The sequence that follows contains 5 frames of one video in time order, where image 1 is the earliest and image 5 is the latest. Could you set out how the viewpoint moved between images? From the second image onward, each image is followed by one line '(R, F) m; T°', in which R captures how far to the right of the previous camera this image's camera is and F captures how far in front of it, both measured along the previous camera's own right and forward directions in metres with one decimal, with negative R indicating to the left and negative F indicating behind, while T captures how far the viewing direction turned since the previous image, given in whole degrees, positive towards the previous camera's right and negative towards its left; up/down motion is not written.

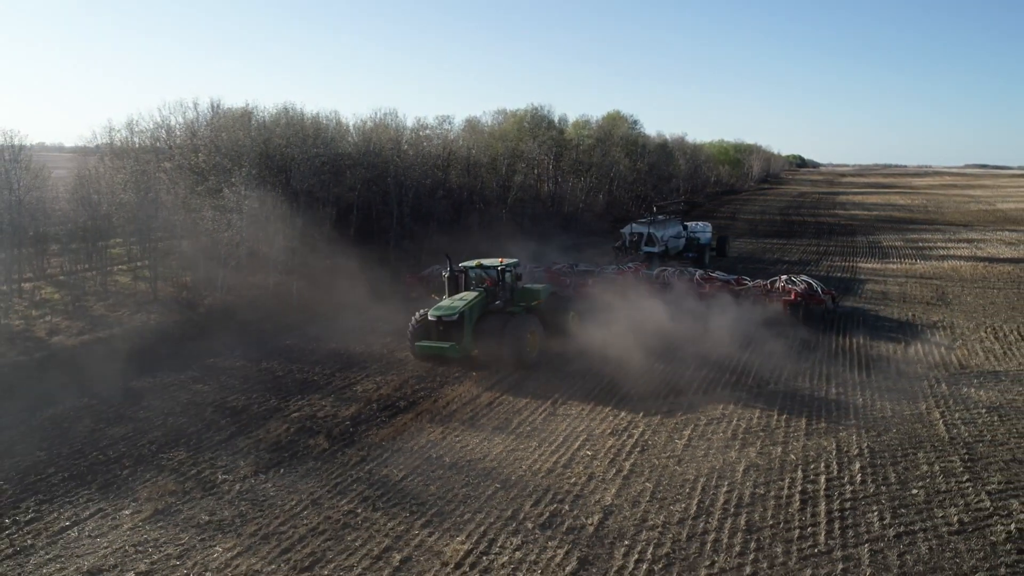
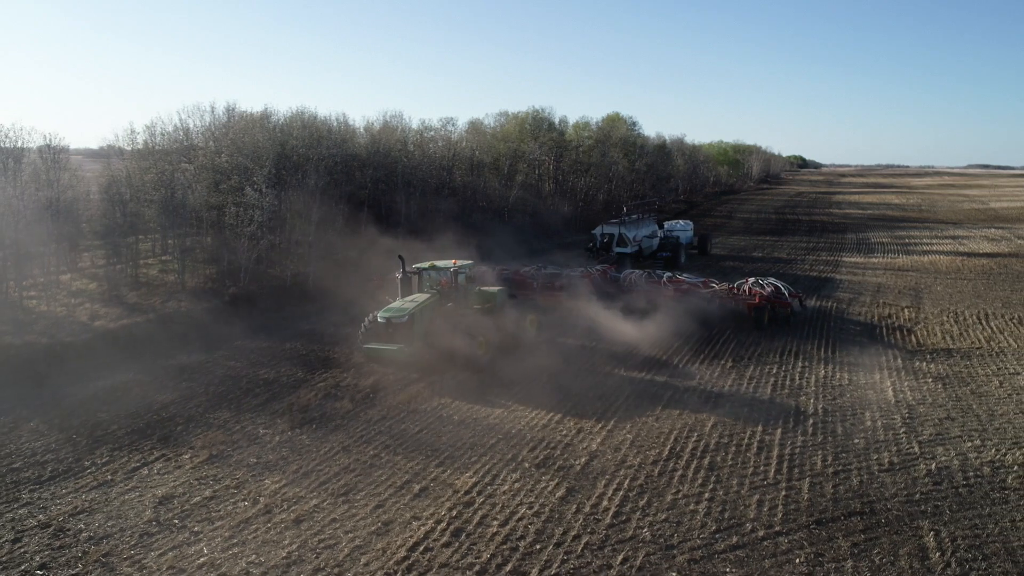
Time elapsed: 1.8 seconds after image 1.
(0.0, -1.3) m; 0°
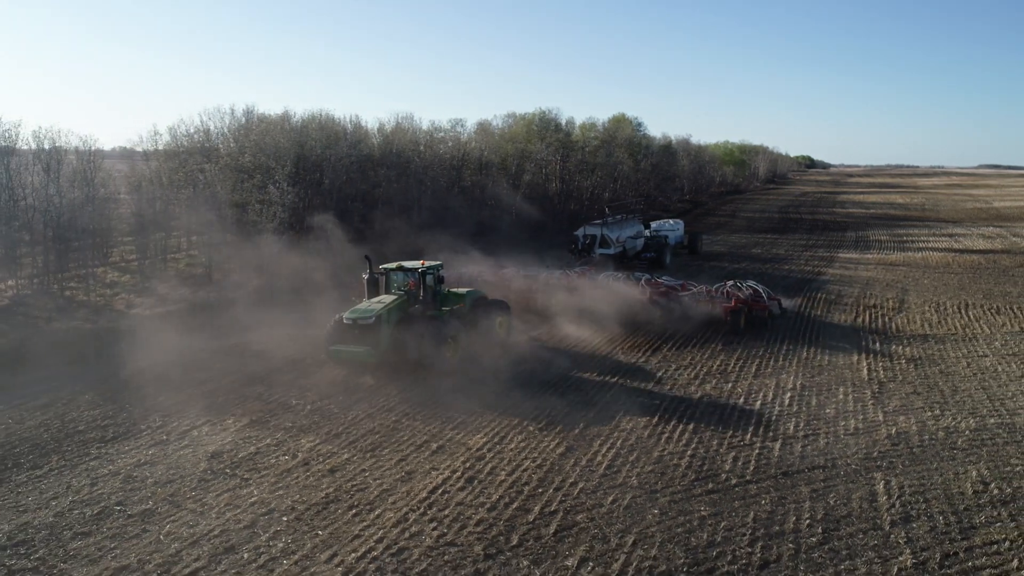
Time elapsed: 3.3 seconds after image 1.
(0.0, -1.1) m; -1°
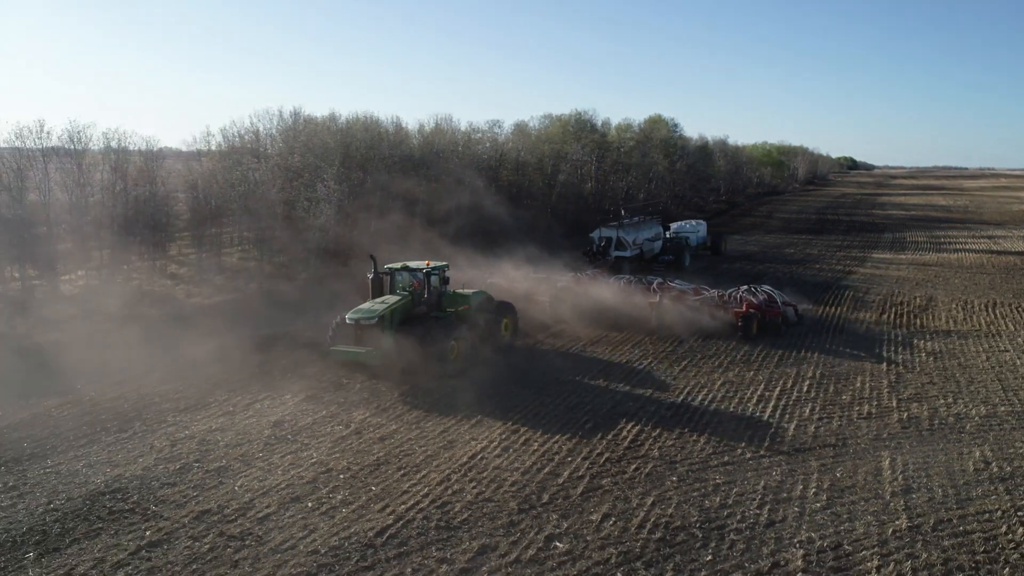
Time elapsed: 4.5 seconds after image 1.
(0.0, -0.8) m; -3°
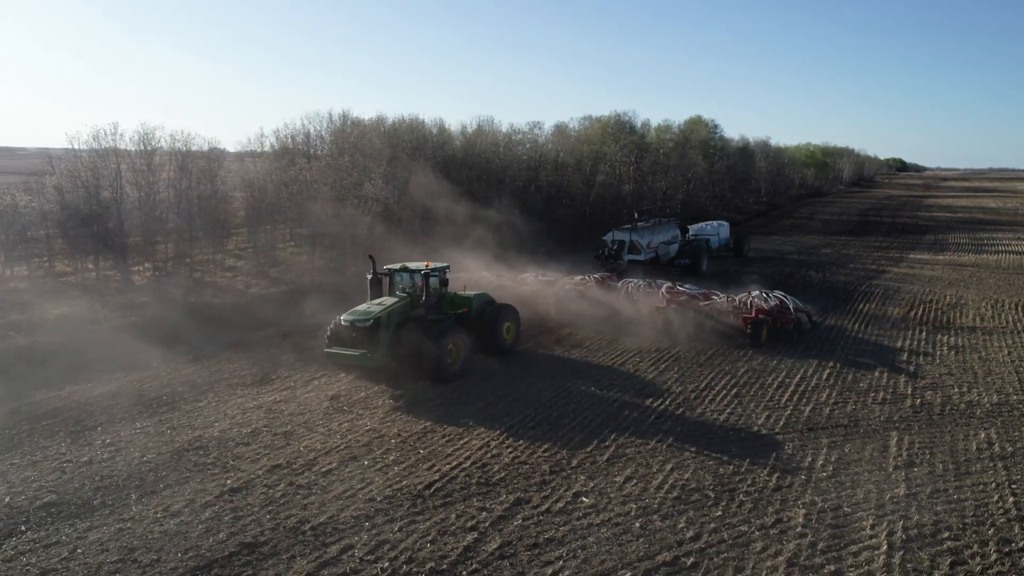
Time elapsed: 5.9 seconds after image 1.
(+0.1, -0.9) m; -3°
